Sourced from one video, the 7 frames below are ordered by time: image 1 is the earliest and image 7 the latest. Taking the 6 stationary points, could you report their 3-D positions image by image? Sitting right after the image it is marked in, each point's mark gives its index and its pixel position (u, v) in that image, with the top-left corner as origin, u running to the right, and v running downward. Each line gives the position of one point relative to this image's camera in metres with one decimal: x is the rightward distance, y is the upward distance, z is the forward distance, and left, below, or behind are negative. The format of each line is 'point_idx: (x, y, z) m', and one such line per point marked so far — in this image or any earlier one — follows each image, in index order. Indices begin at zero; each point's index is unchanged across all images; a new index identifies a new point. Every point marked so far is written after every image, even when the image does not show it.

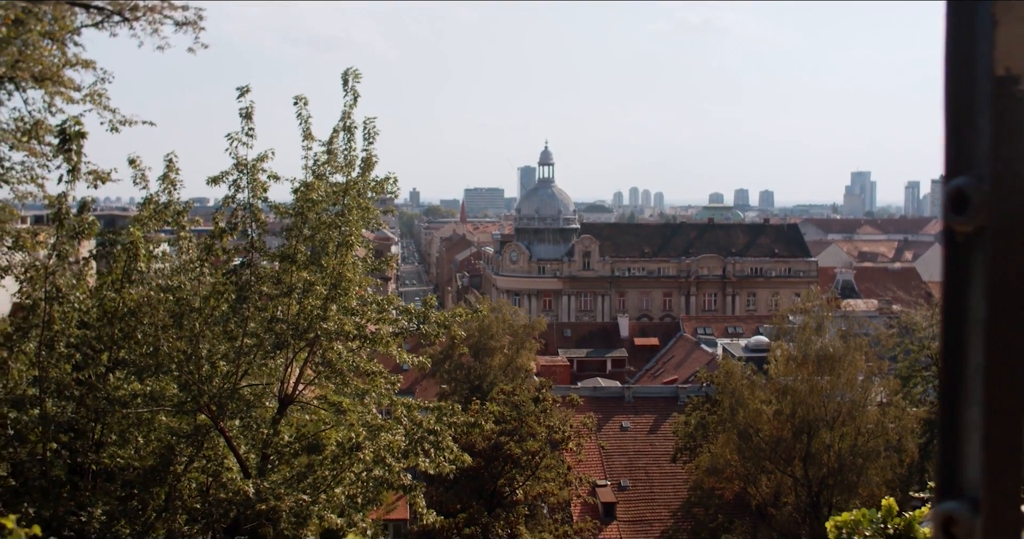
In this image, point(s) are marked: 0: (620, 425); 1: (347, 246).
0: (+2.2, -3.1, +18.3) m
1: (-1.7, +0.2, +9.5) m
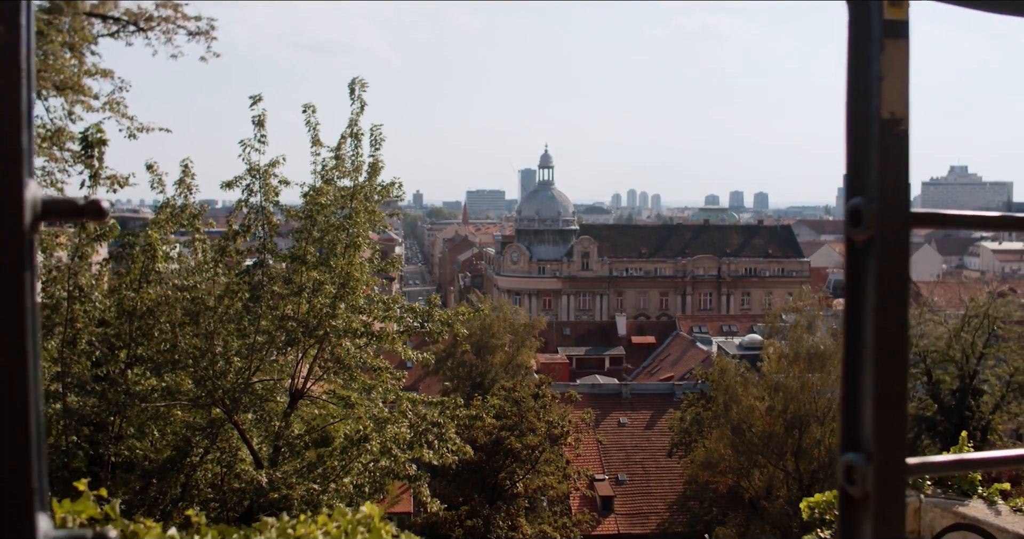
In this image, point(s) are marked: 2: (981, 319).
0: (+2.2, -3.1, +18.7) m
1: (-1.7, +0.2, +9.9) m
2: (+8.8, -0.9, +16.9) m
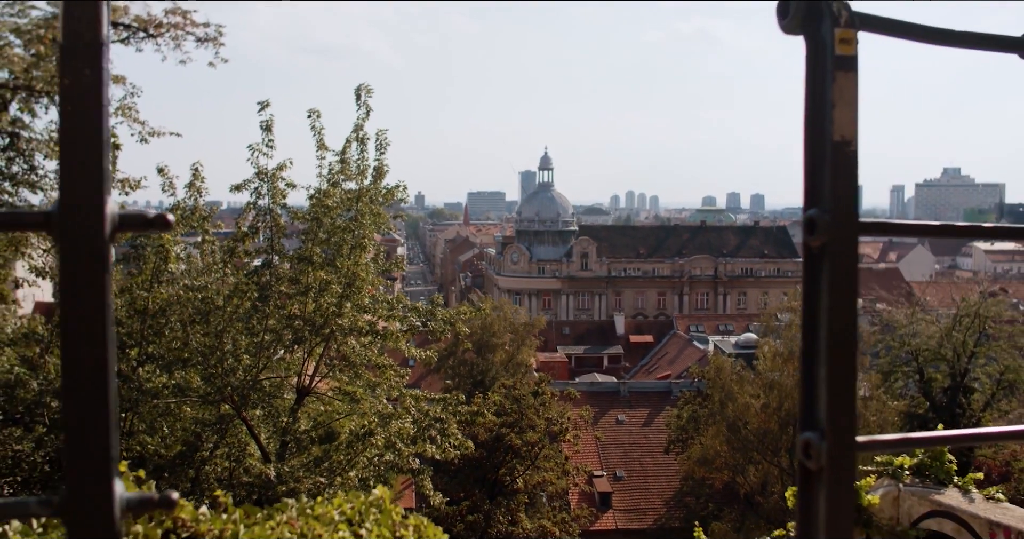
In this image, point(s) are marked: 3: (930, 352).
0: (+2.2, -3.1, +19.0) m
1: (-1.7, +0.2, +10.2) m
2: (+8.8, -0.9, +17.1) m
3: (+7.9, -1.6, +17.2) m
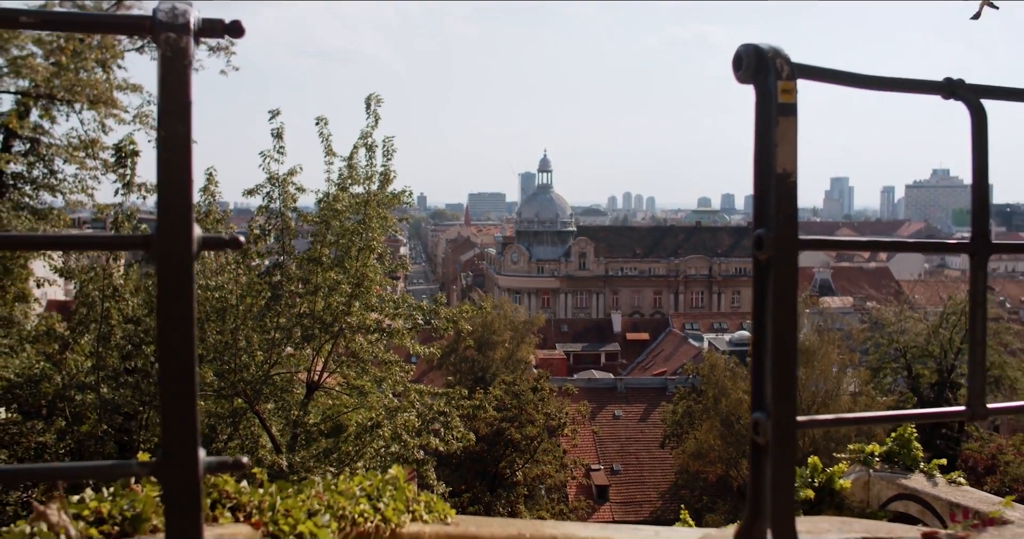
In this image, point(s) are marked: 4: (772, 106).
0: (+2.2, -3.1, +19.4) m
1: (-1.7, +0.2, +10.7) m
2: (+8.8, -0.9, +17.6) m
3: (+7.9, -1.5, +17.6) m
4: (+0.6, +0.4, +2.2) m
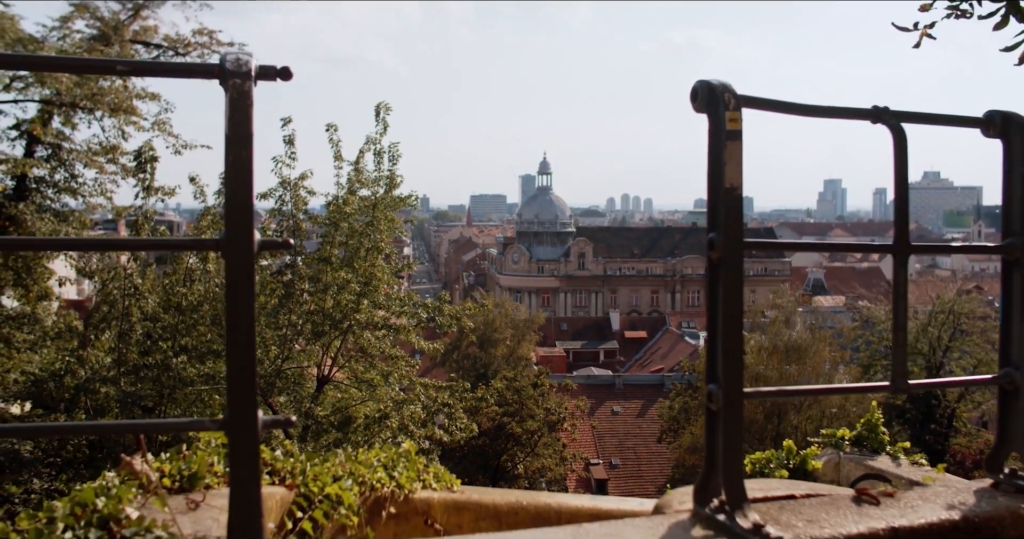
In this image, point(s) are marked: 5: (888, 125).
0: (+2.2, -3.1, +19.9) m
1: (-1.7, +0.2, +11.1) m
2: (+8.8, -0.9, +18.0) m
3: (+8.0, -1.5, +18.1) m
4: (+0.6, +0.4, +2.6) m
5: (+1.2, +0.5, +2.9) m
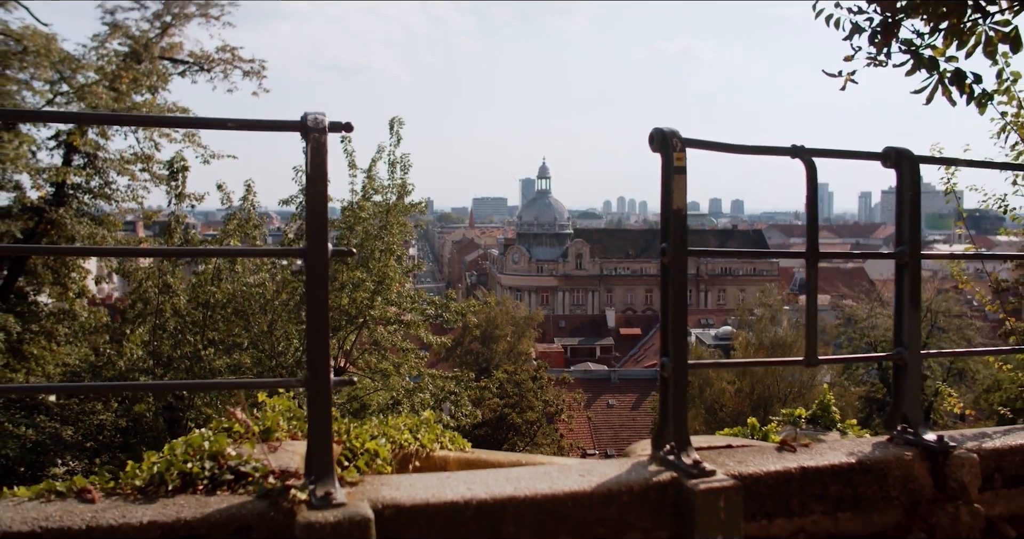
0: (+2.2, -3.1, +20.8) m
1: (-1.7, +0.2, +12.0) m
2: (+8.8, -0.9, +18.9) m
3: (+8.0, -1.5, +19.0) m
4: (+0.6, +0.4, +3.5) m
5: (+1.2, +0.5, +3.8) m
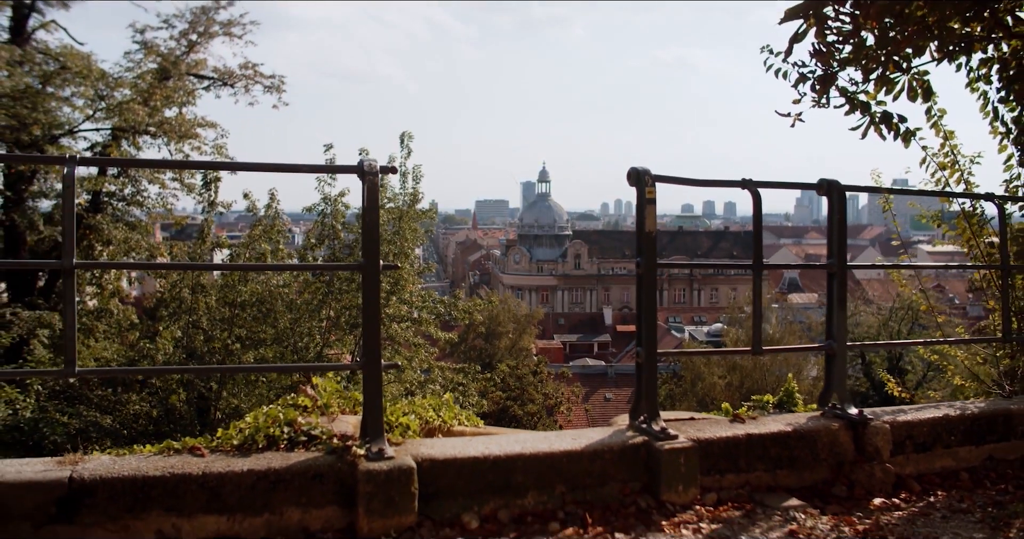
0: (+2.2, -3.1, +21.8) m
1: (-1.7, +0.2, +13.0) m
2: (+8.8, -0.9, +19.9) m
3: (+8.0, -1.5, +20.0) m
4: (+0.7, +0.4, +4.5) m
5: (+1.3, +0.4, +4.8) m
